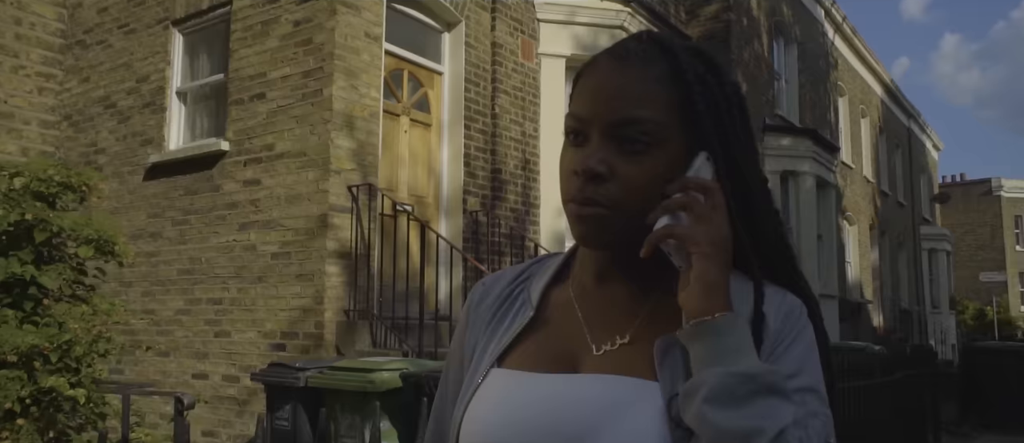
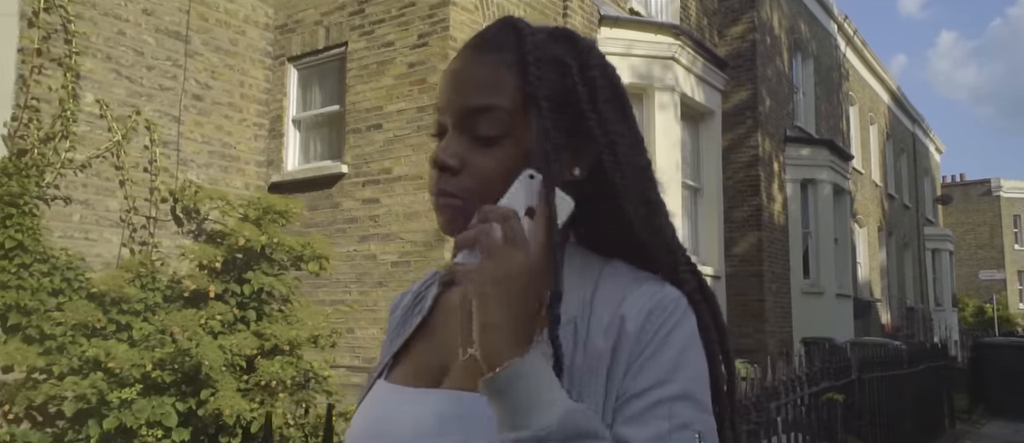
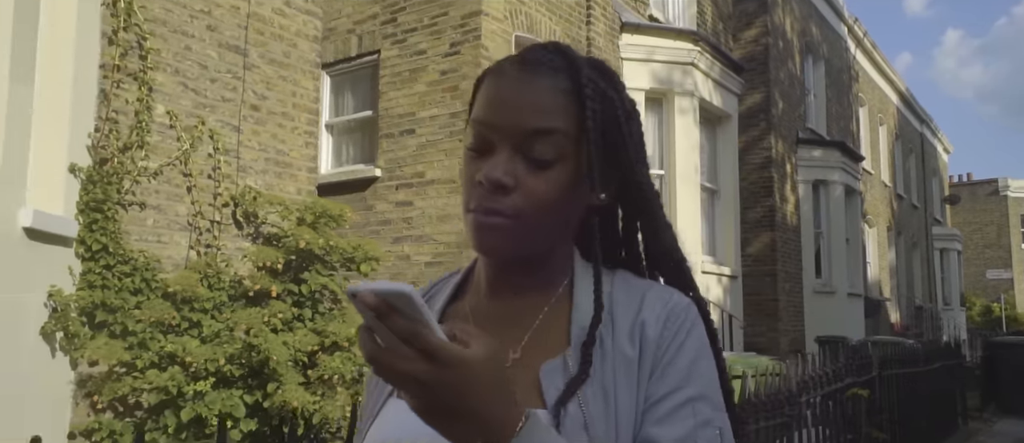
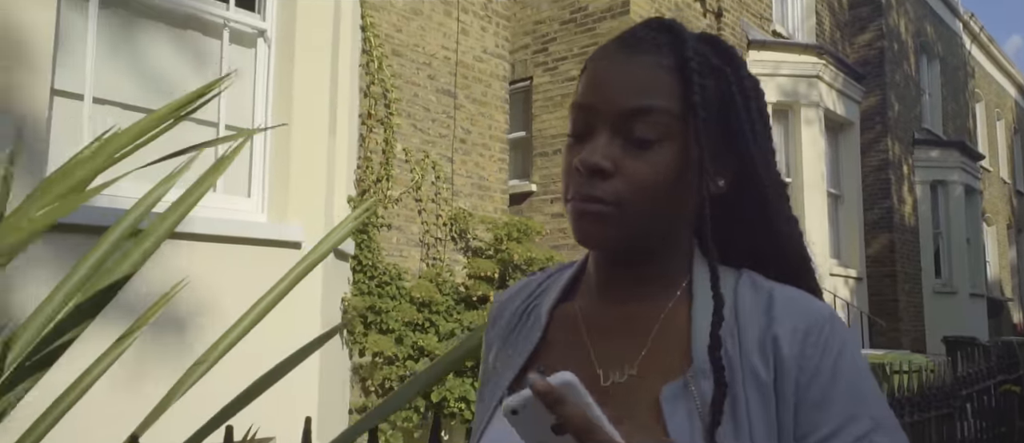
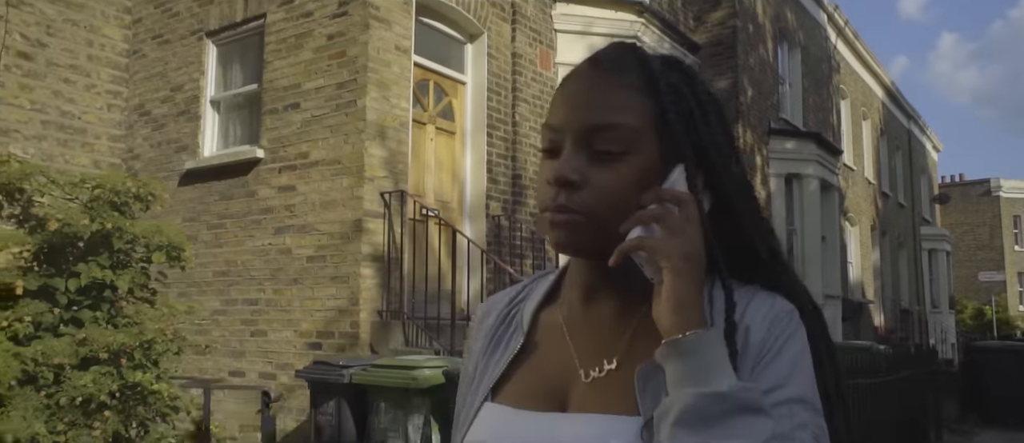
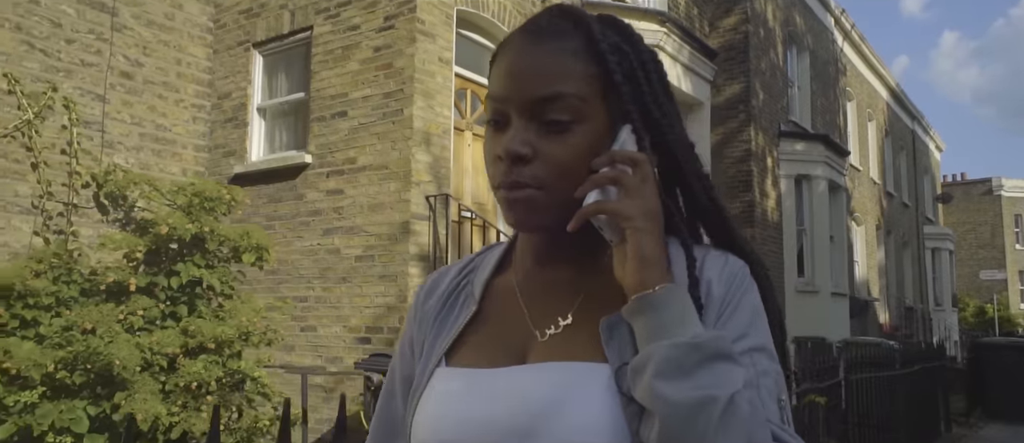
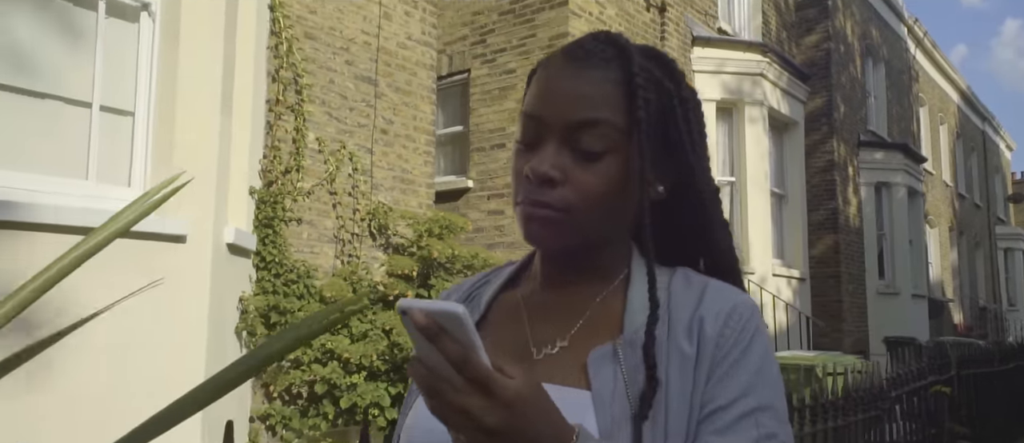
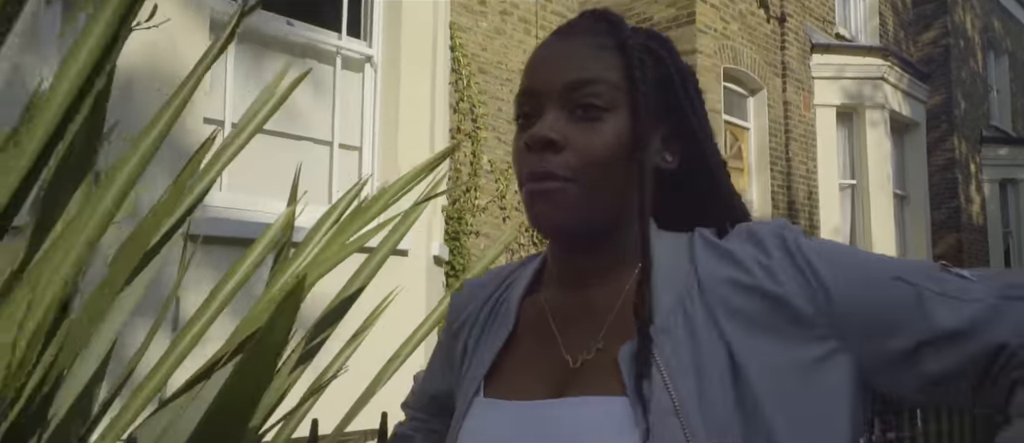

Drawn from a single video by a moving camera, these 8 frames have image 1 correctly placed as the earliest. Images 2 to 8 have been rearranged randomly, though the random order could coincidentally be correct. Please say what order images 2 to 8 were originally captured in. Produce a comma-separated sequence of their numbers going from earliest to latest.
5, 6, 2, 3, 7, 4, 8
